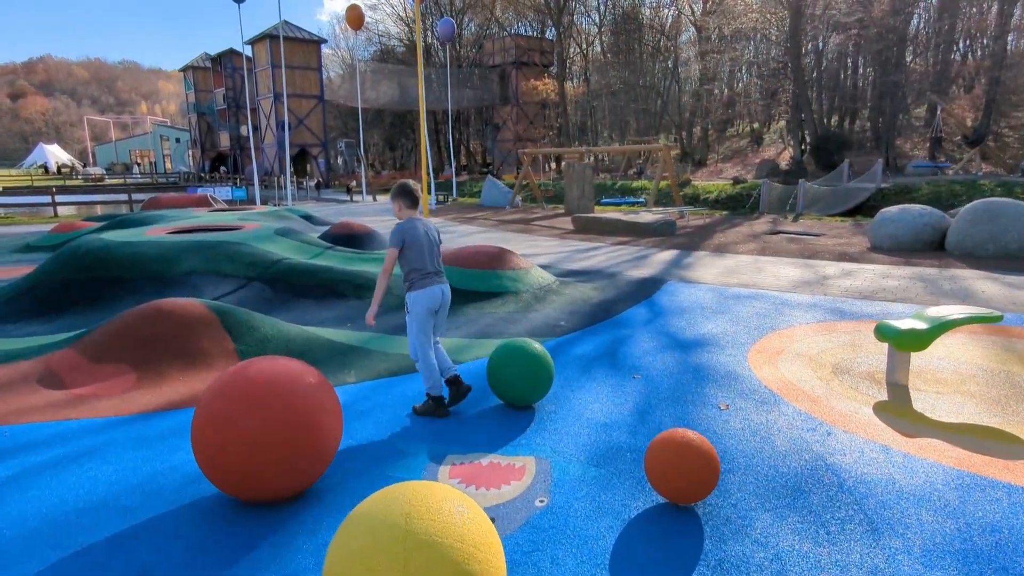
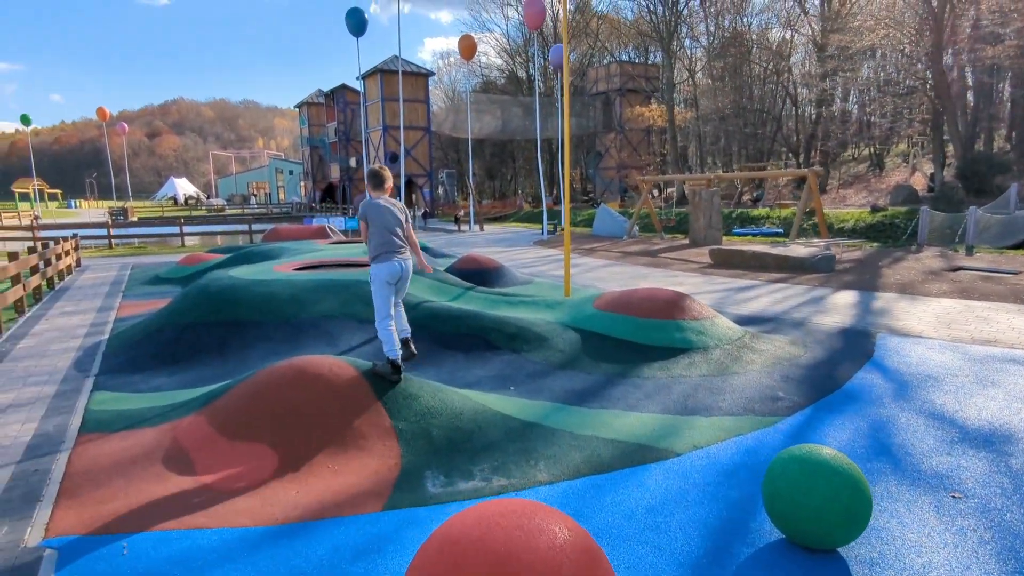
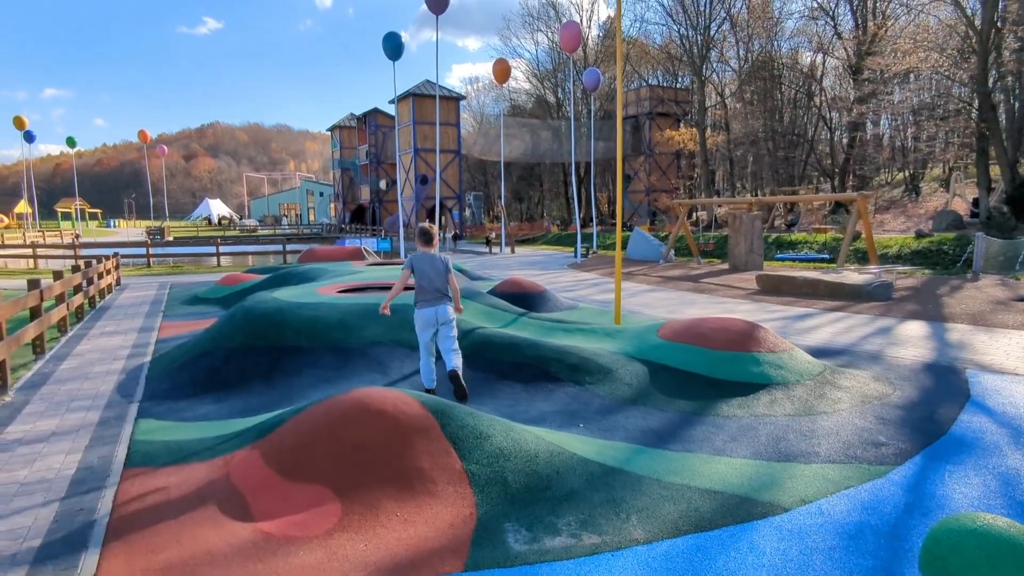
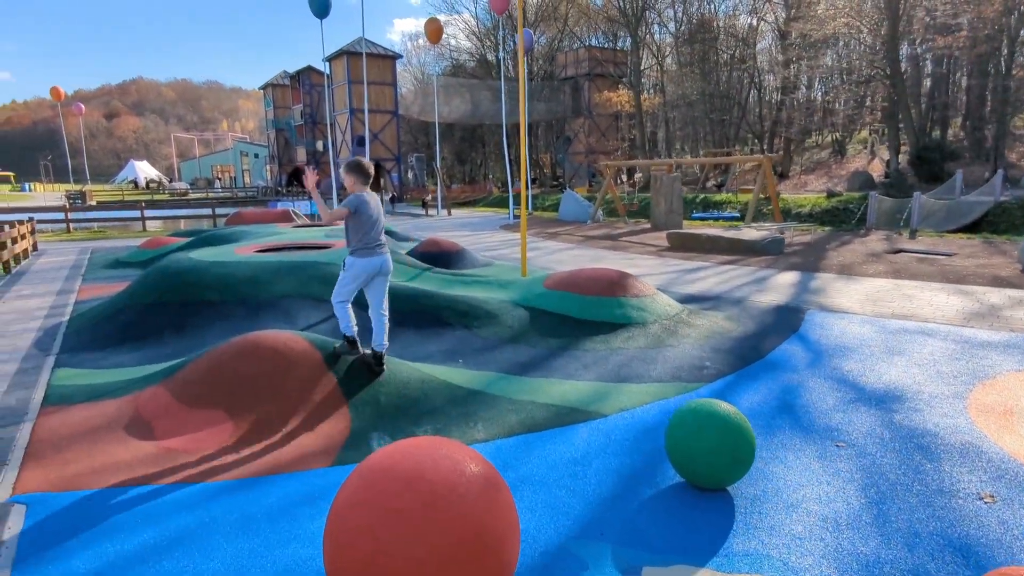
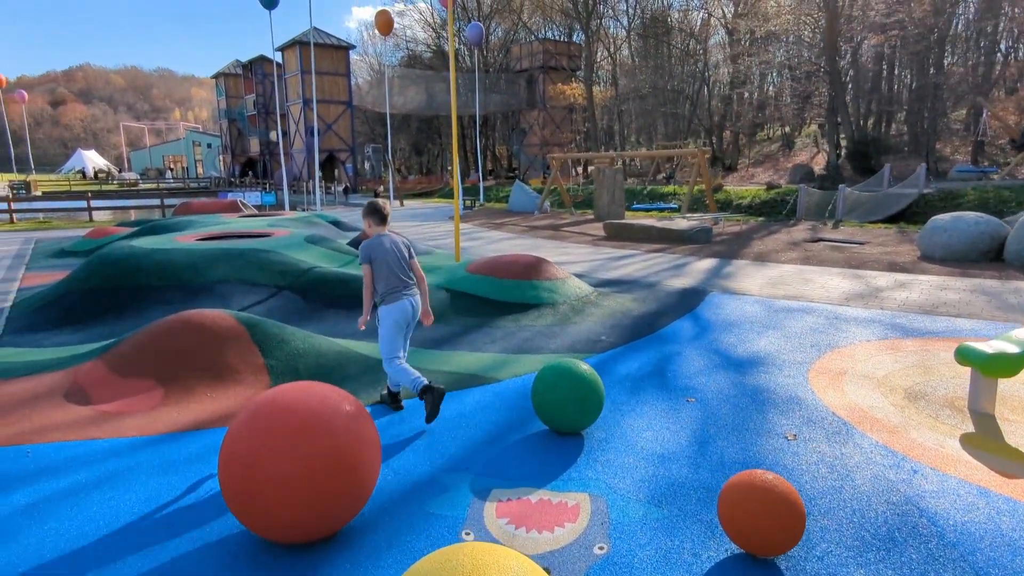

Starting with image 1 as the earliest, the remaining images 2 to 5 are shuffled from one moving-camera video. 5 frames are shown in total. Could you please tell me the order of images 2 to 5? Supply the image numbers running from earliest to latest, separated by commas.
5, 4, 2, 3
